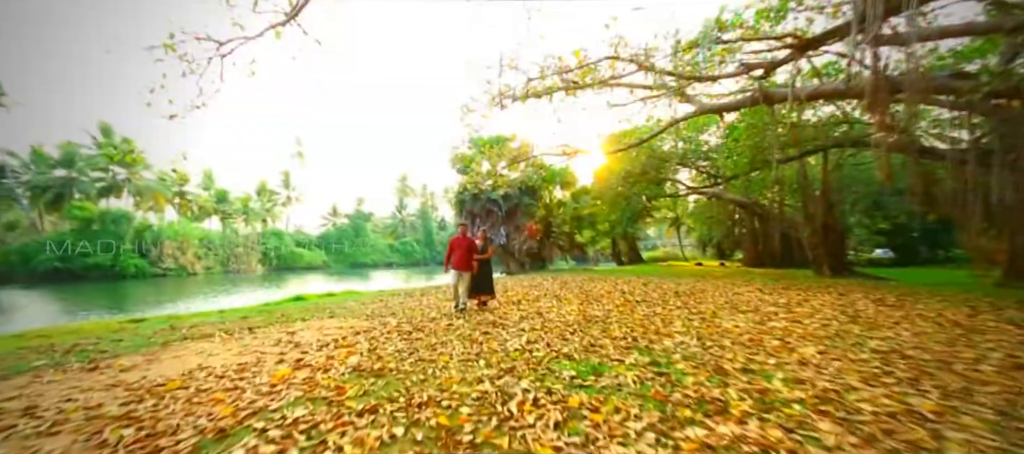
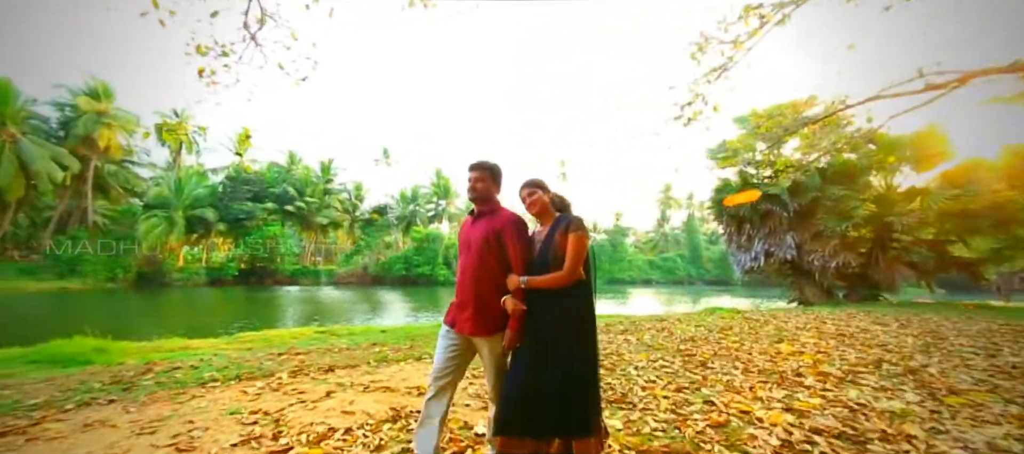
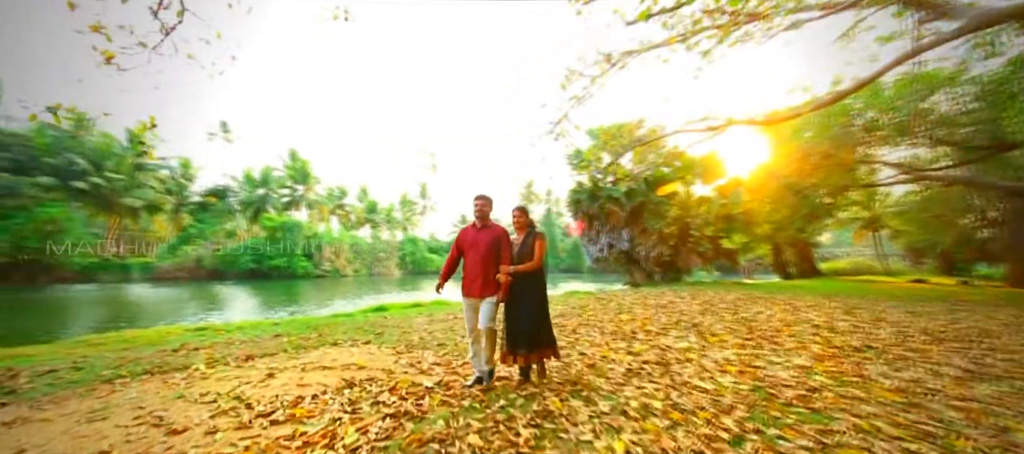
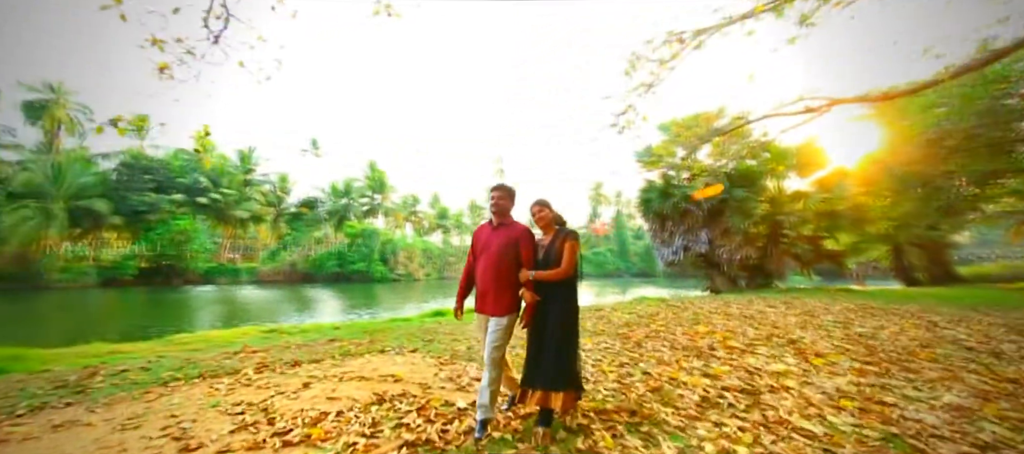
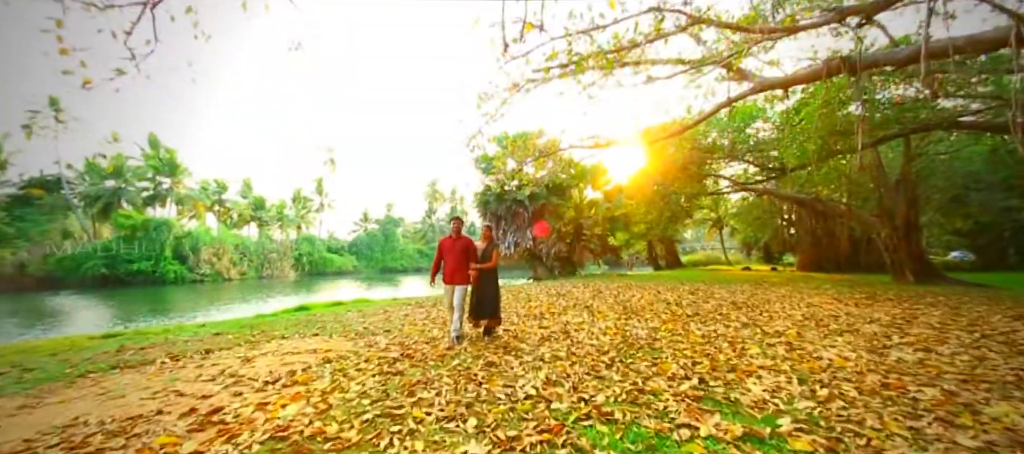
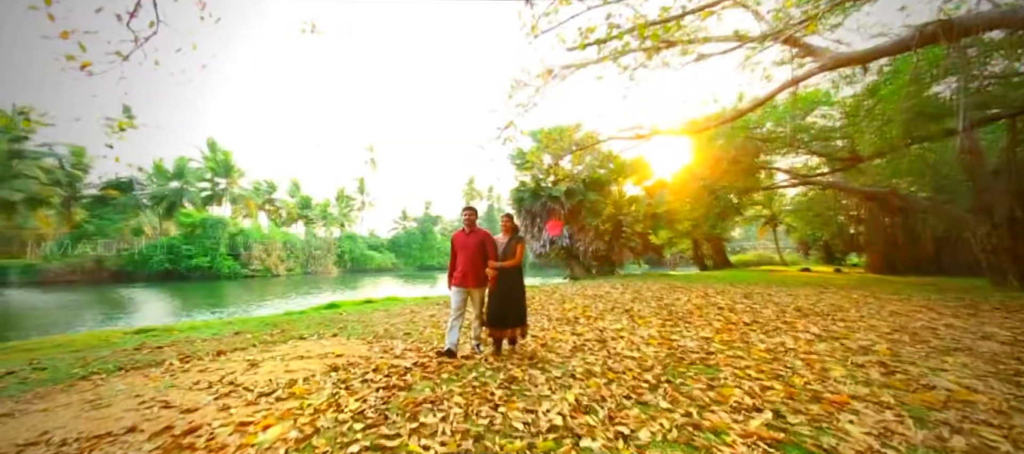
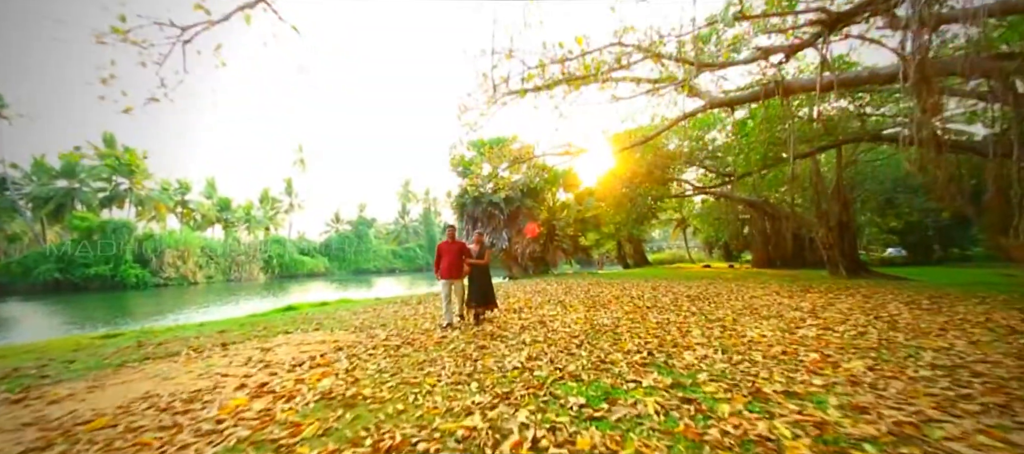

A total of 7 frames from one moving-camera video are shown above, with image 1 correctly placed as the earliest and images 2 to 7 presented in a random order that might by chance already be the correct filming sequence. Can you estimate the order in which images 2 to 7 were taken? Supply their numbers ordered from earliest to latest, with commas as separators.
7, 5, 6, 3, 4, 2
